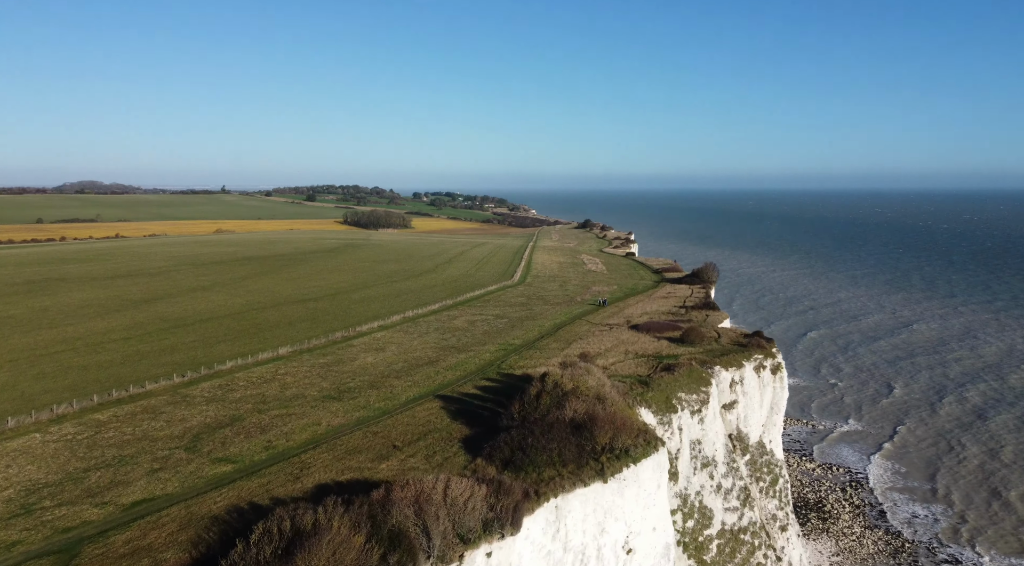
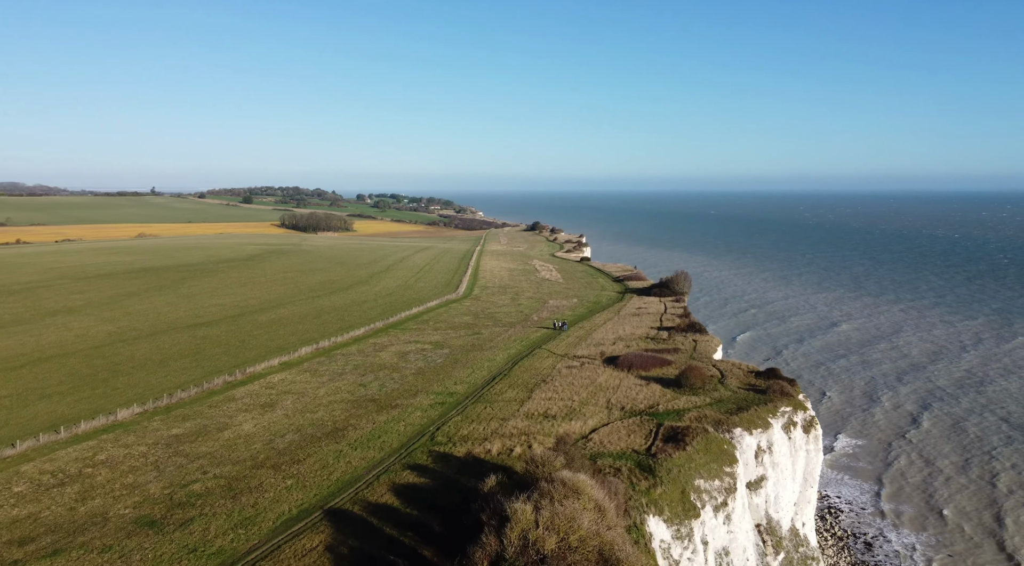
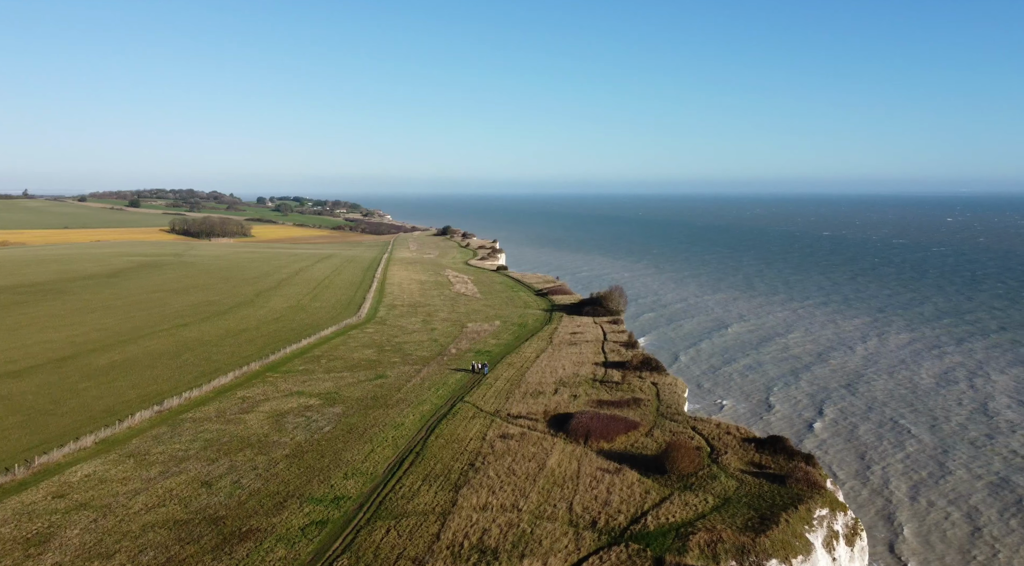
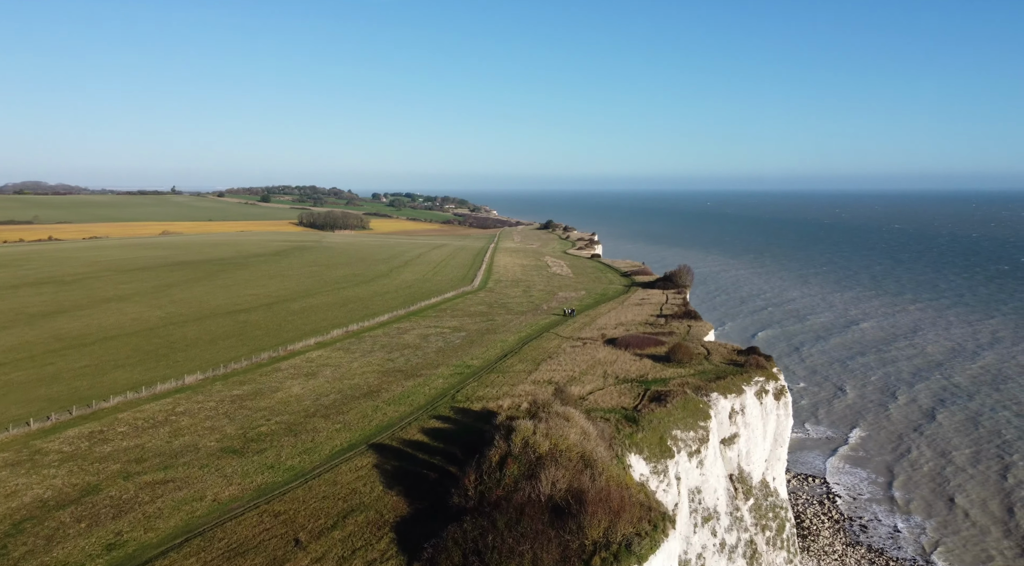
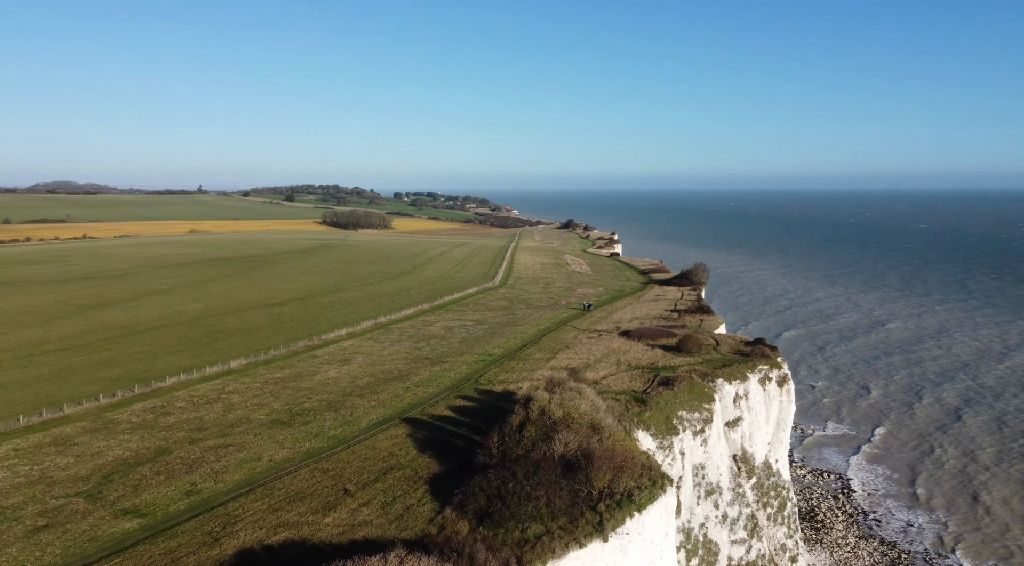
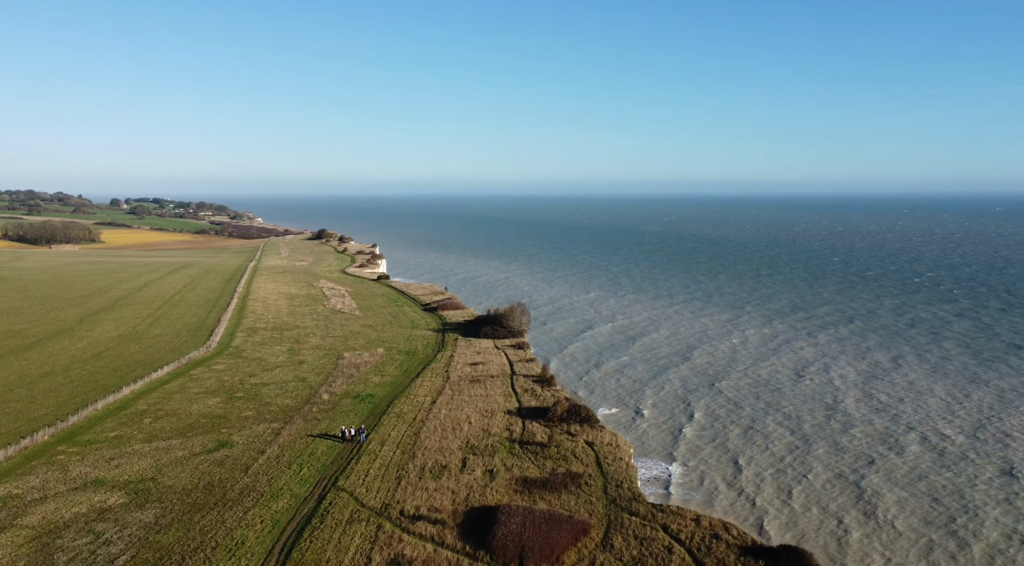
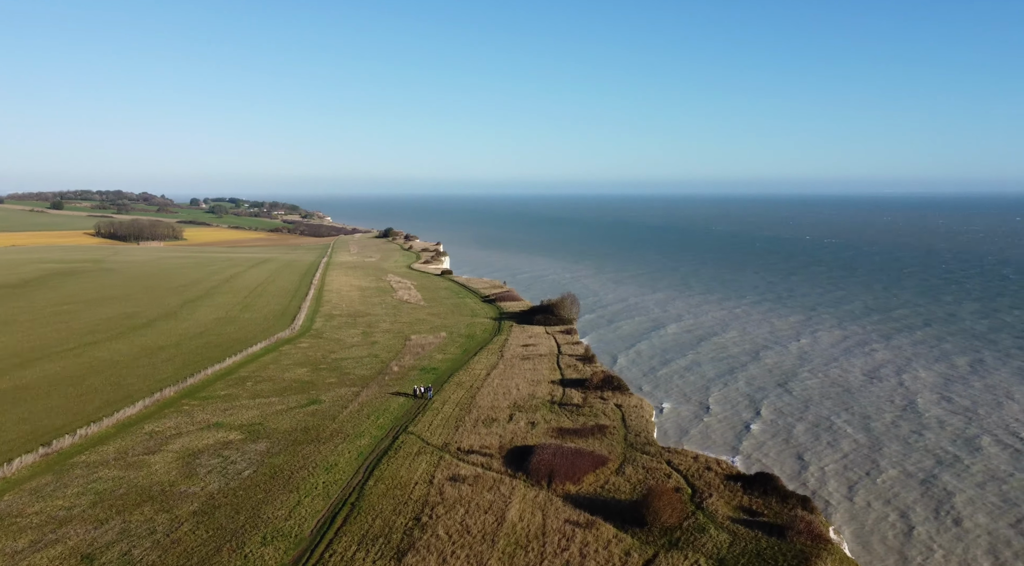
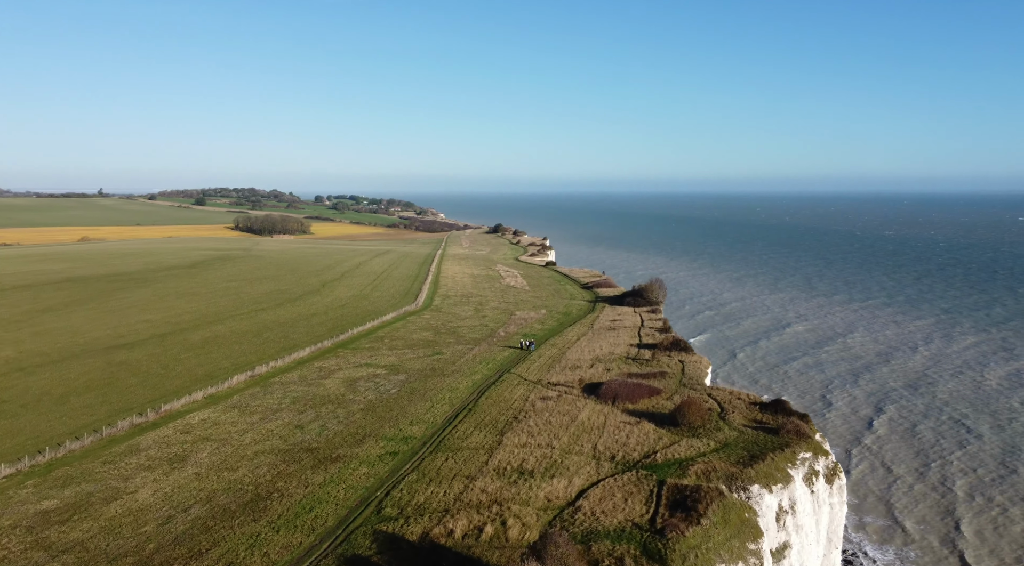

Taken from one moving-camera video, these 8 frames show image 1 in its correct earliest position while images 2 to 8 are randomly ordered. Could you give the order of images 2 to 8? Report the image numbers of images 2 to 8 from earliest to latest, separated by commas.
5, 4, 2, 8, 3, 7, 6
